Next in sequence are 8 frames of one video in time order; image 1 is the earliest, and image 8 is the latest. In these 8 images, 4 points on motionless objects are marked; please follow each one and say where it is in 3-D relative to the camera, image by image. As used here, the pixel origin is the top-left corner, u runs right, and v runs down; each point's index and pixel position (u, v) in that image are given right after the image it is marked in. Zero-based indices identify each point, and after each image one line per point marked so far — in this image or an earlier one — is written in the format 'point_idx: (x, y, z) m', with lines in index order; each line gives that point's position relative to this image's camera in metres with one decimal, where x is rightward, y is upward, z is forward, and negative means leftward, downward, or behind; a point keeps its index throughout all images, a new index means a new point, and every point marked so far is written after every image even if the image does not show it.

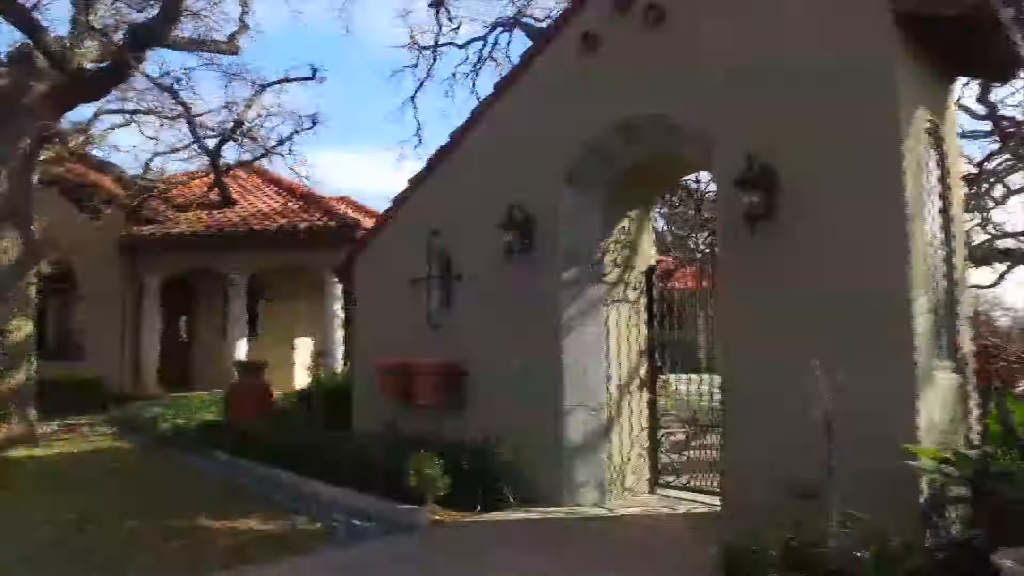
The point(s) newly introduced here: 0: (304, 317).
0: (-4.7, -0.7, +17.7) m
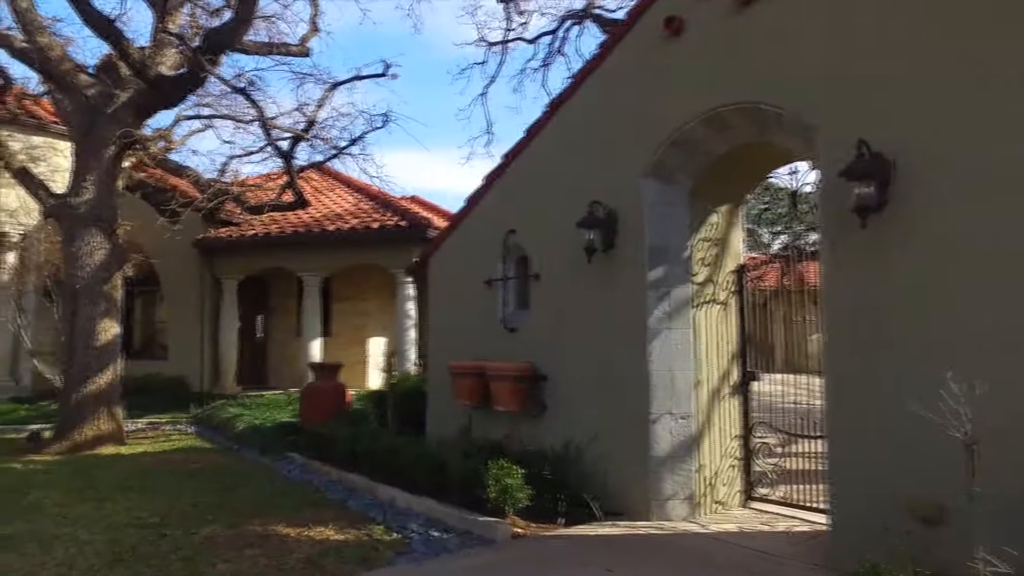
0: (-3.1, -0.7, +17.8) m
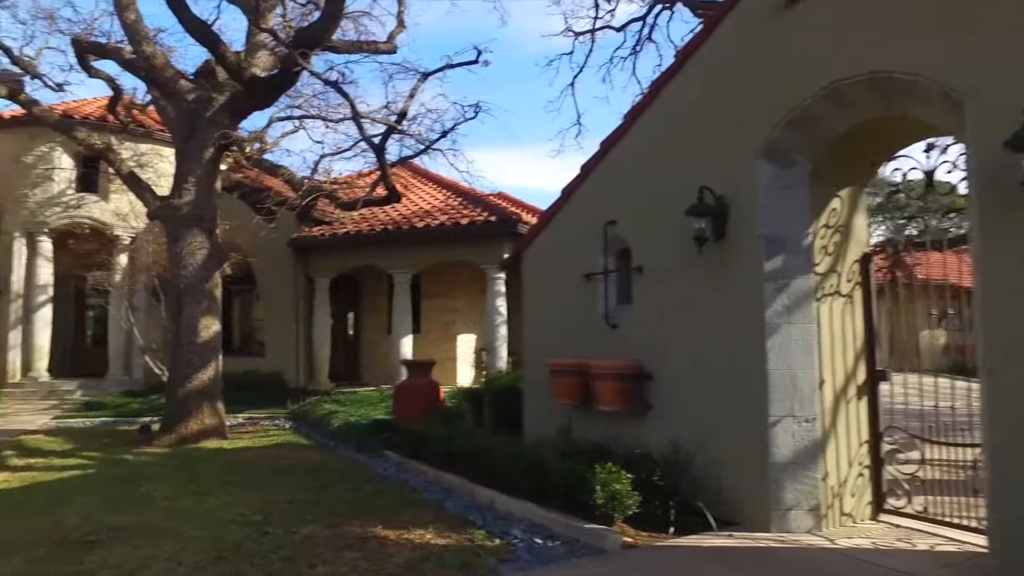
0: (-1.1, -0.6, +17.7) m
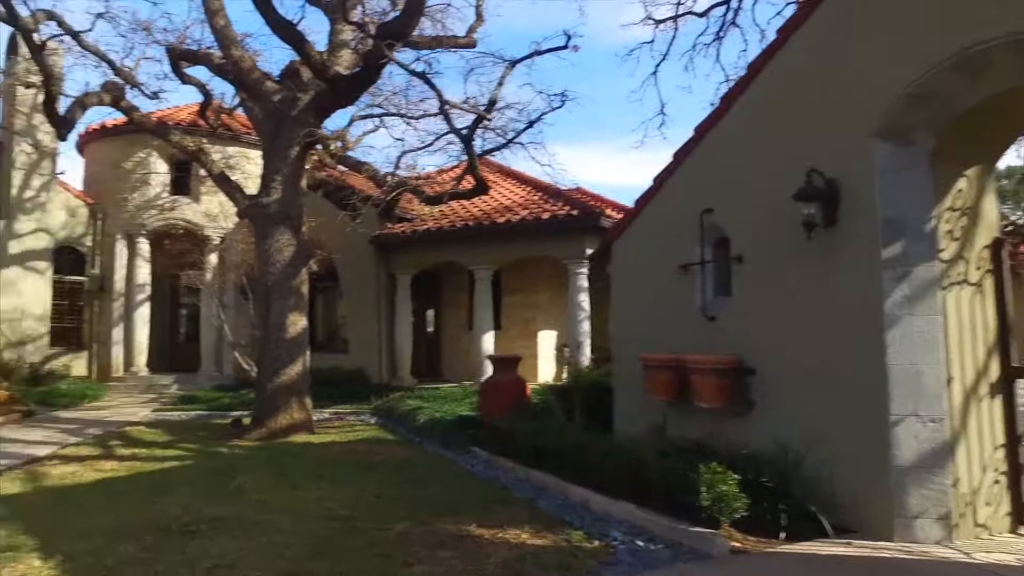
0: (+0.8, -0.5, +17.5) m
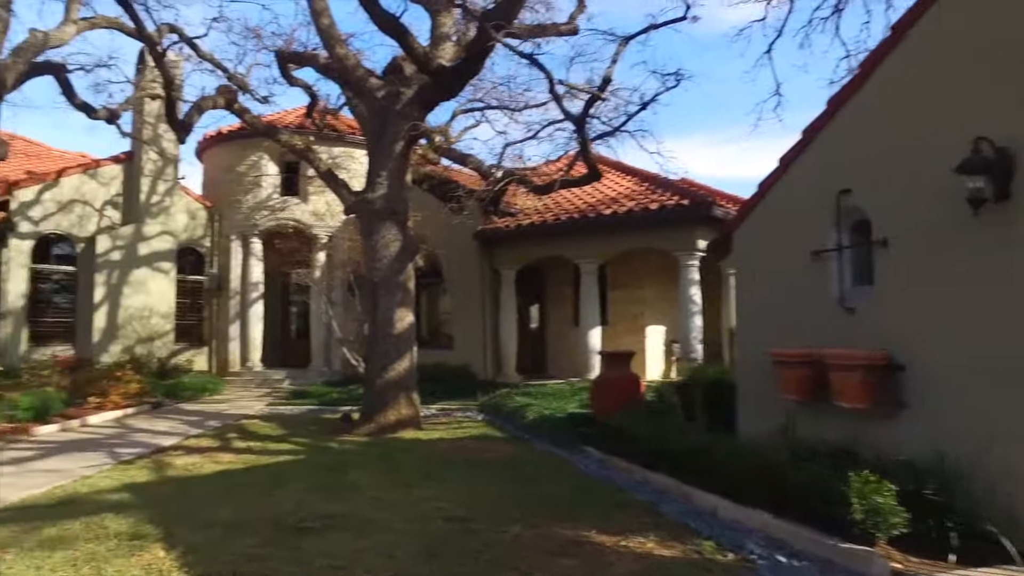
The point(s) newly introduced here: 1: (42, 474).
0: (+3.1, -0.3, +16.9) m
1: (-5.0, -2.0, +8.3) m
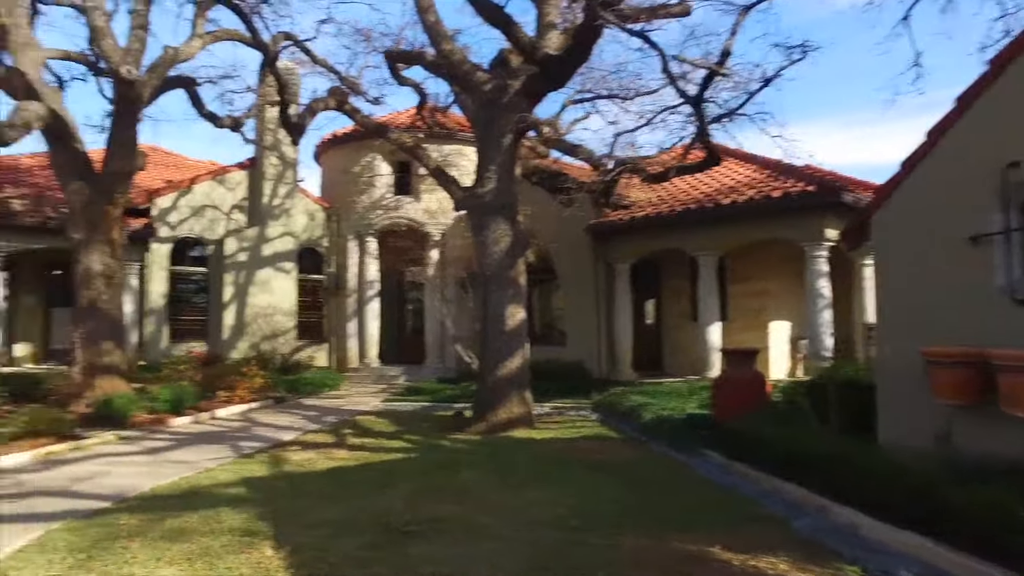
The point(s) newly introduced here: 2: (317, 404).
0: (+5.4, -0.2, +16.0) m
1: (-3.8, -2.0, +8.6) m
2: (-4.0, -2.3, +15.7) m
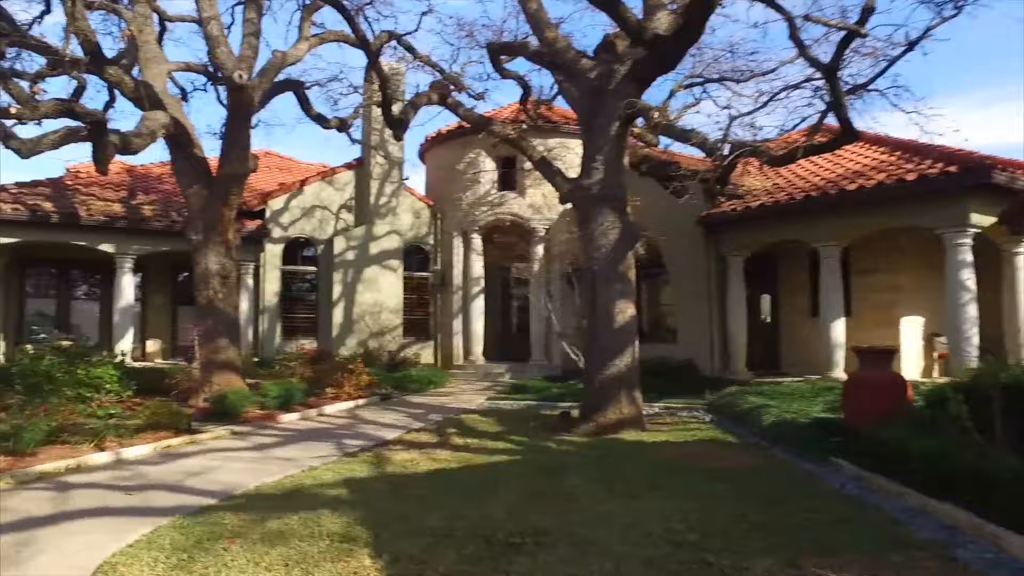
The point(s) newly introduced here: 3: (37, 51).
0: (+7.5, -0.1, +14.6) m
1: (-2.6, -1.9, +8.6) m
2: (-1.8, -2.3, +15.7) m
3: (-8.1, +4.0, +13.2) m
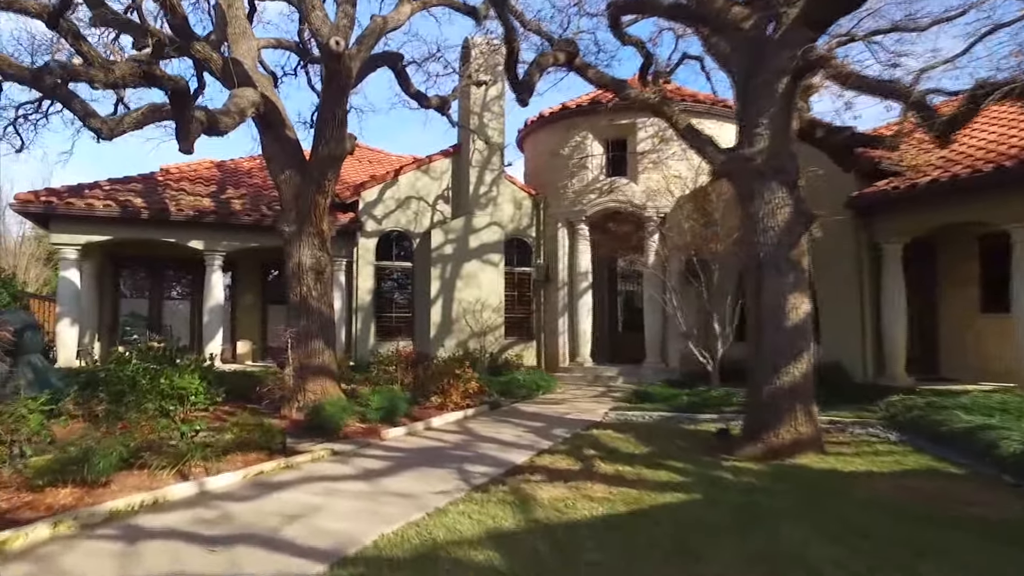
0: (+9.6, +0.1, +11.9) m
1: (-1.0, -1.9, +6.9) m
2: (+0.4, -2.2, +13.8) m
3: (-6.1, +4.1, +12.0) m
